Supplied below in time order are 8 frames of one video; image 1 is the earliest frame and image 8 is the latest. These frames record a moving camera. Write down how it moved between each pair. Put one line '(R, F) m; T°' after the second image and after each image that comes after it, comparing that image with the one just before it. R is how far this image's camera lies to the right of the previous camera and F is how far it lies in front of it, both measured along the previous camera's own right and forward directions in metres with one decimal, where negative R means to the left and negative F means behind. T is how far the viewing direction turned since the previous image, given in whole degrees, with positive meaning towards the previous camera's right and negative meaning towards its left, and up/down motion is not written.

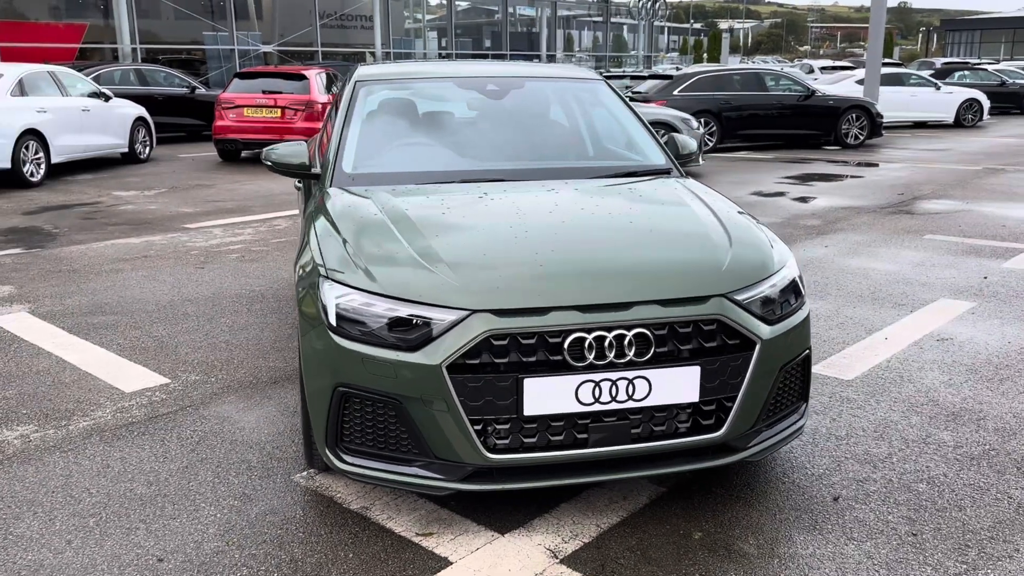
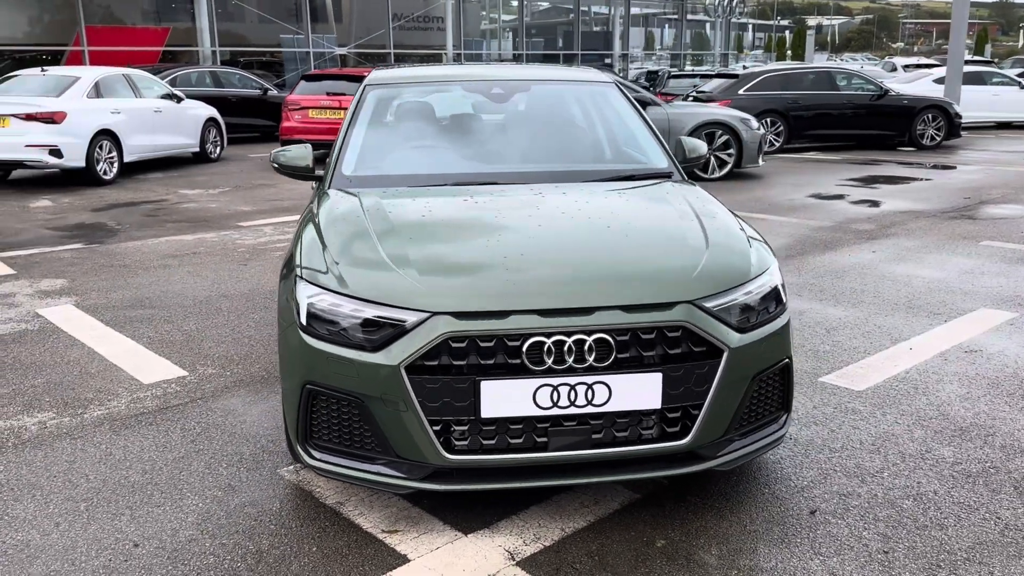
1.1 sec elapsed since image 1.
(+0.3, 0.0) m; -5°
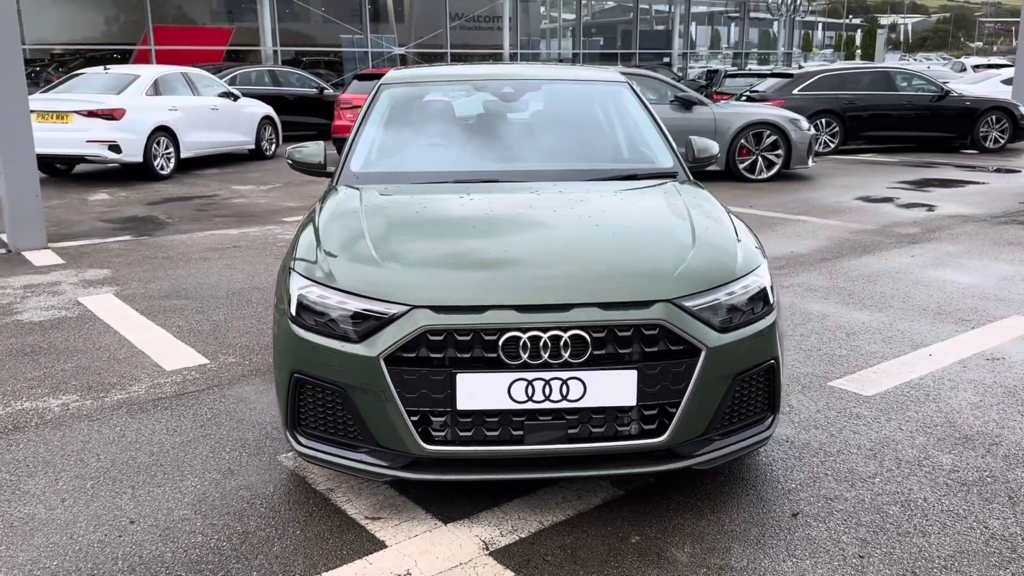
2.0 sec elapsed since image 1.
(+0.2, 0.0) m; -4°
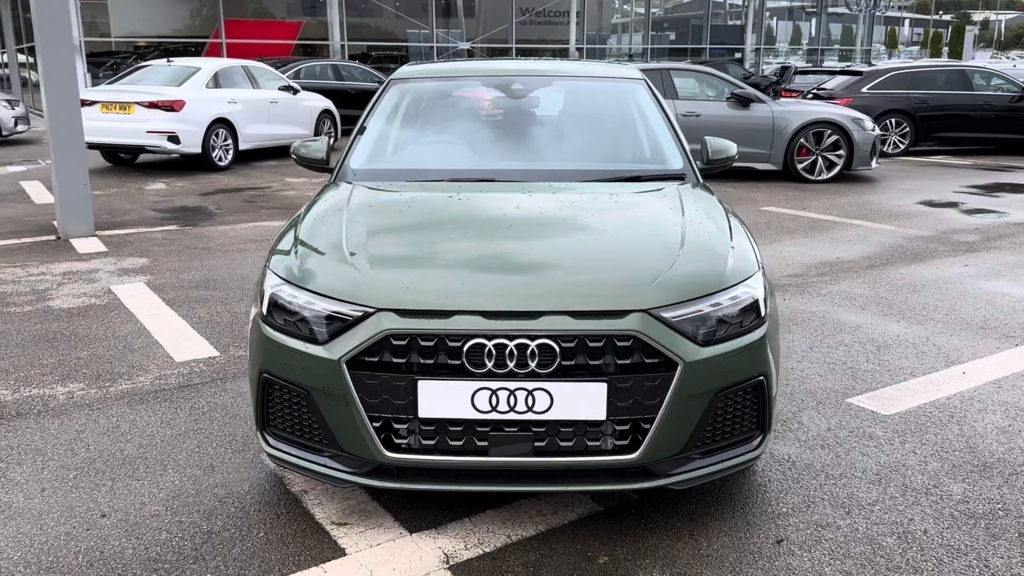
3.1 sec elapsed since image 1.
(+0.3, +0.1) m; -5°
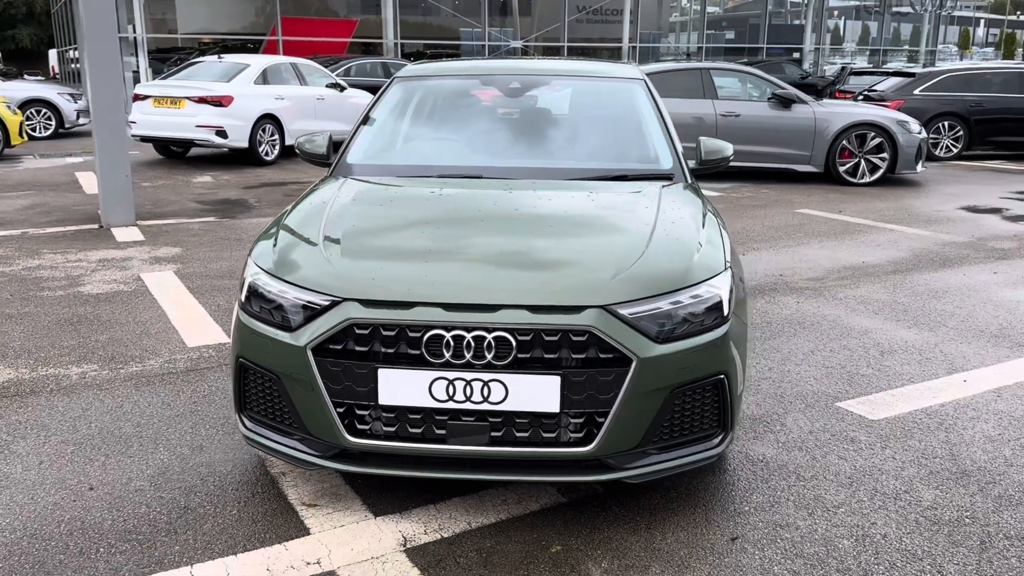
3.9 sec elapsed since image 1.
(+0.3, -0.1) m; -4°
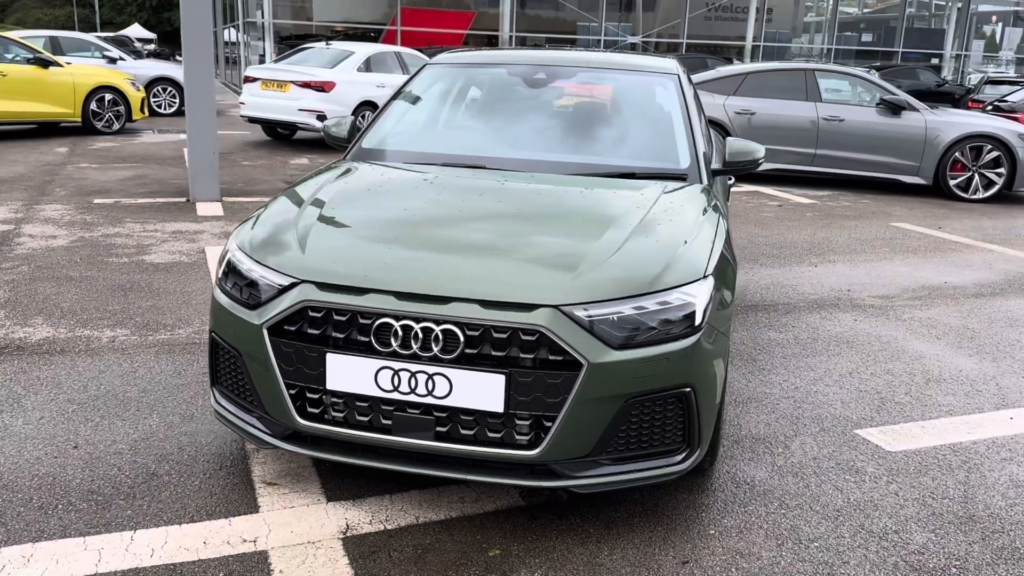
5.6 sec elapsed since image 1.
(+0.4, +0.1) m; -8°
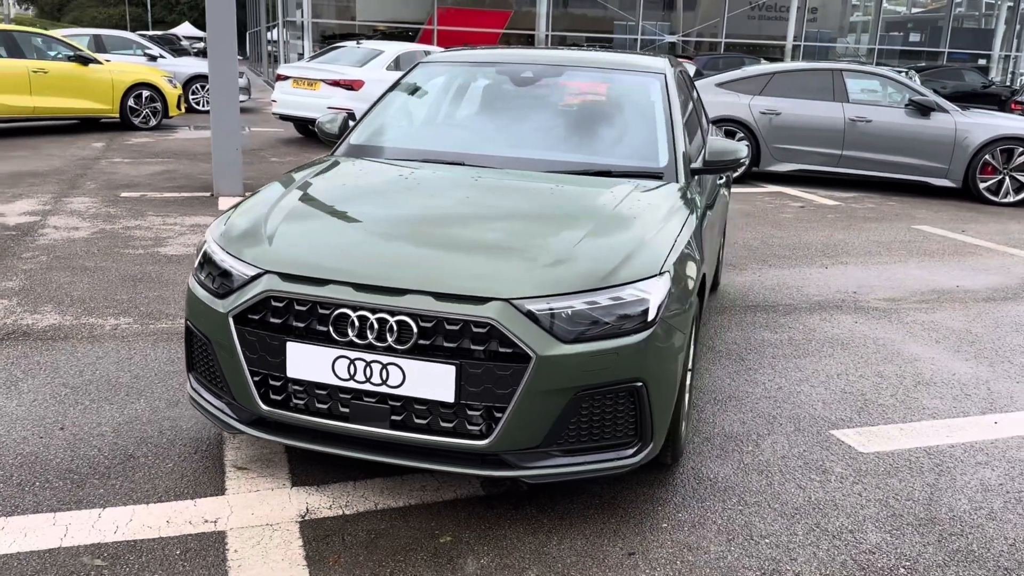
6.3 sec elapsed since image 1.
(+0.2, 0.0) m; -3°
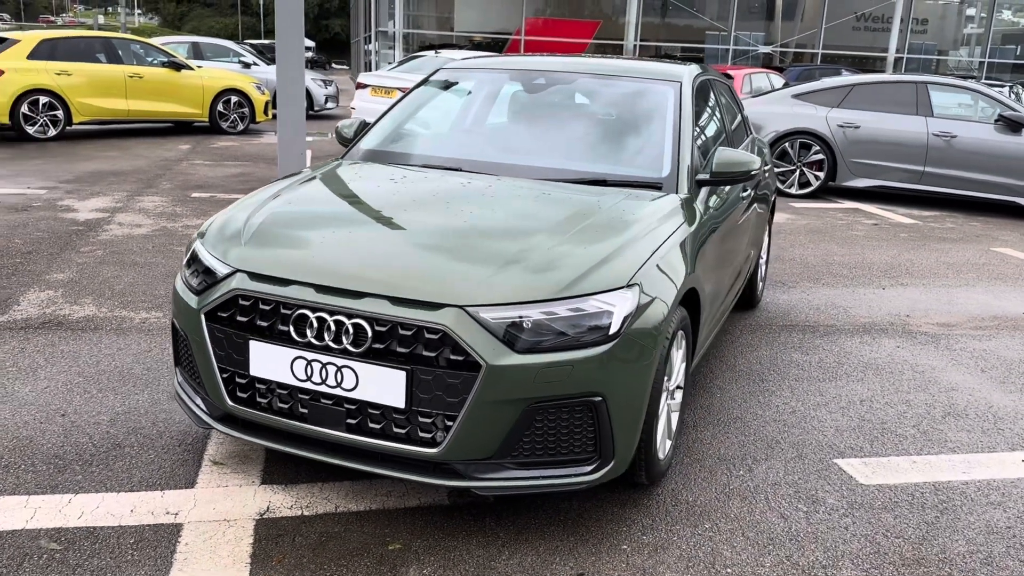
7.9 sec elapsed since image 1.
(+0.4, +0.1) m; -6°
